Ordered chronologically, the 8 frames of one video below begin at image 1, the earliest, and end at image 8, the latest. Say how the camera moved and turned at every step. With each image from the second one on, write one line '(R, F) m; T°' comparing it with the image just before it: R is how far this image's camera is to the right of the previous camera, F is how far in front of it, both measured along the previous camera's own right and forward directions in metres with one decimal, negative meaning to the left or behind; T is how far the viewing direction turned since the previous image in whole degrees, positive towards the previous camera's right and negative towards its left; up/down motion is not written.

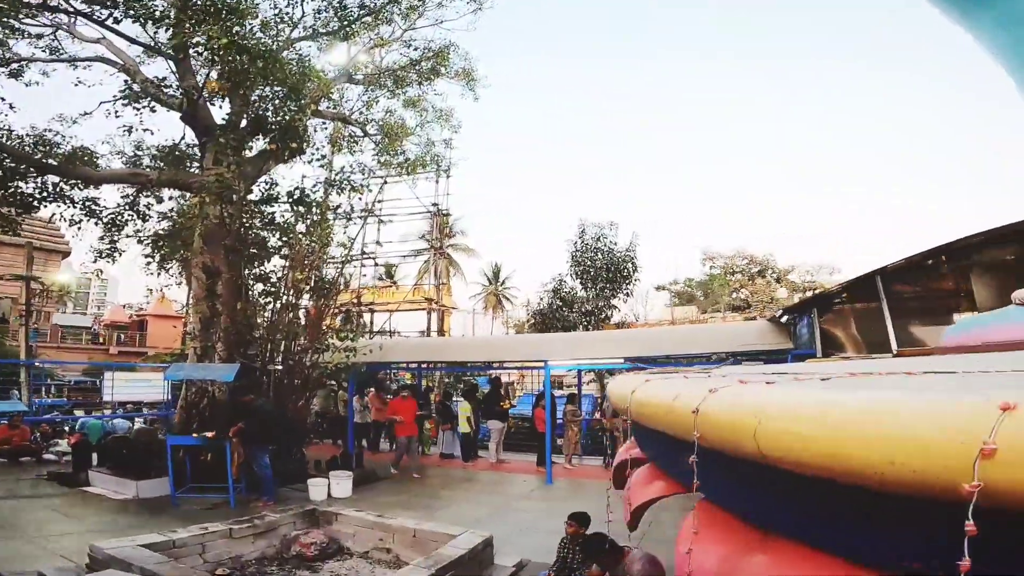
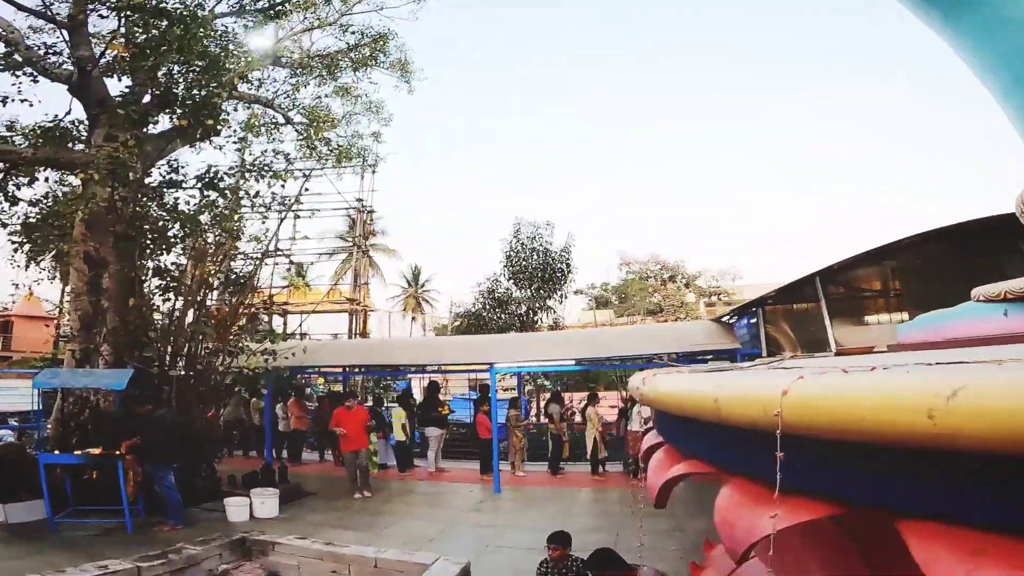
(-0.5, +0.6) m; +9°
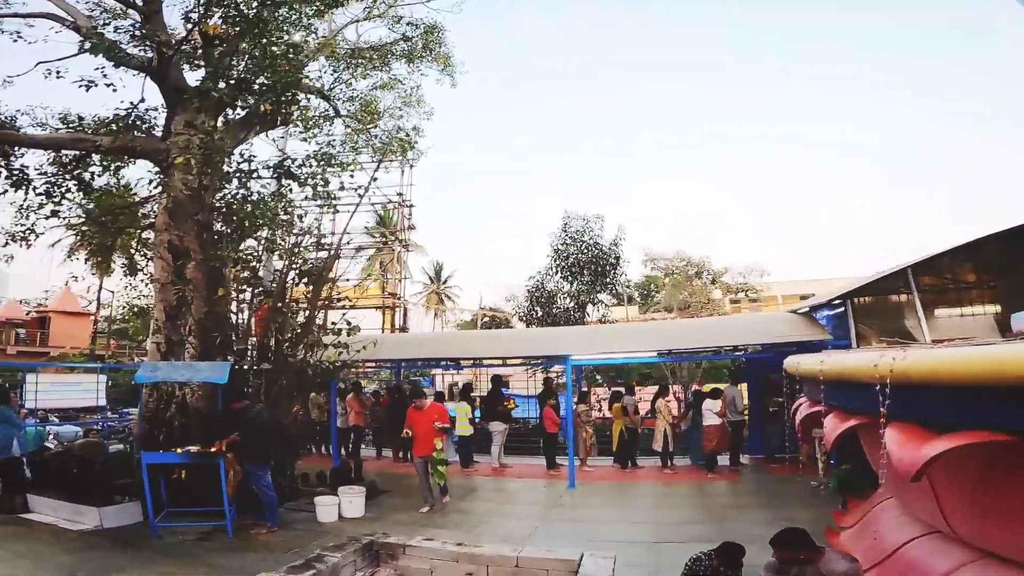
(-1.1, +0.3) m; -1°
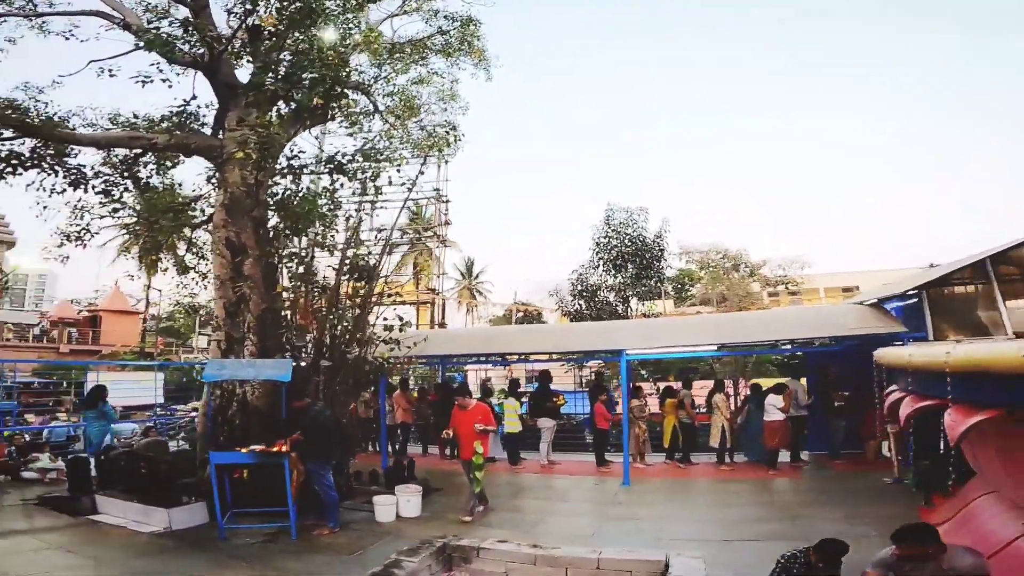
(-0.4, +0.2) m; -3°
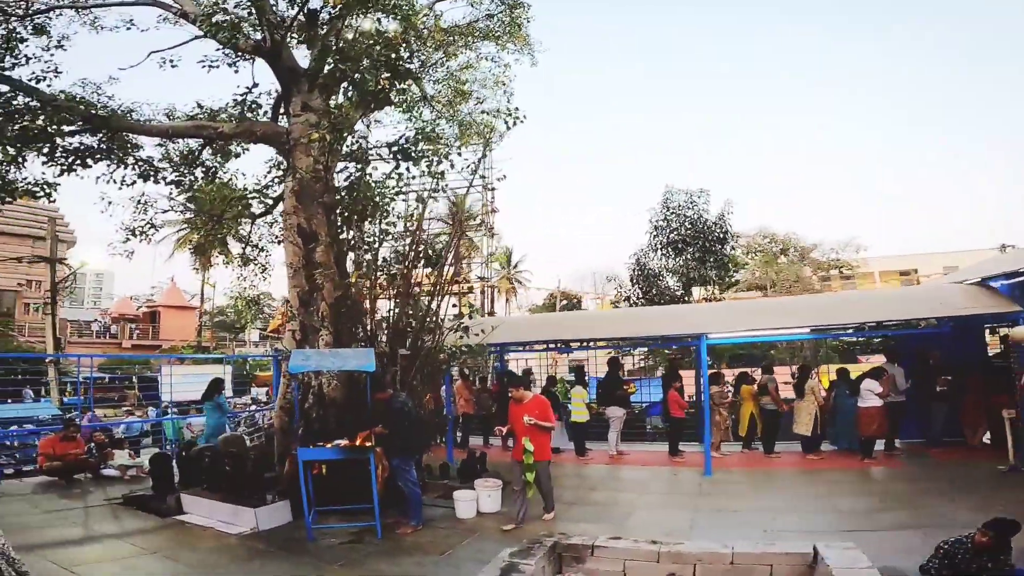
(-0.6, +0.4) m; -4°
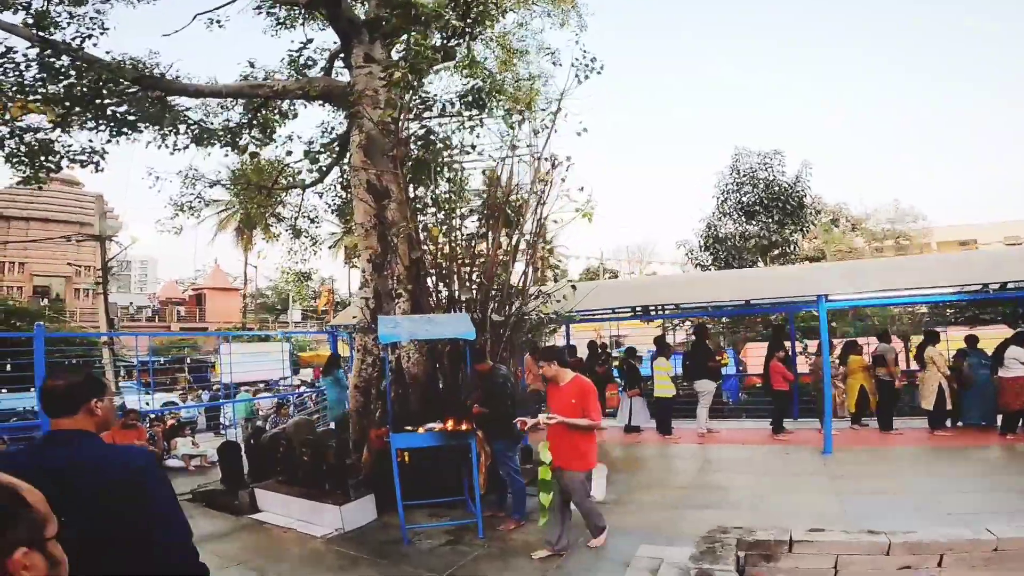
(-0.8, +0.9) m; -3°
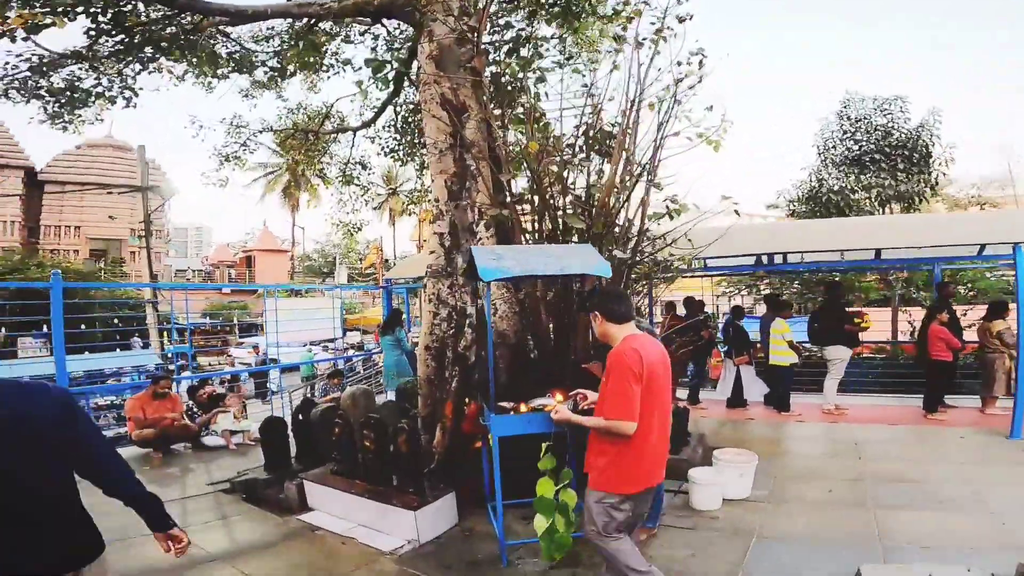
(-0.6, +1.5) m; -4°
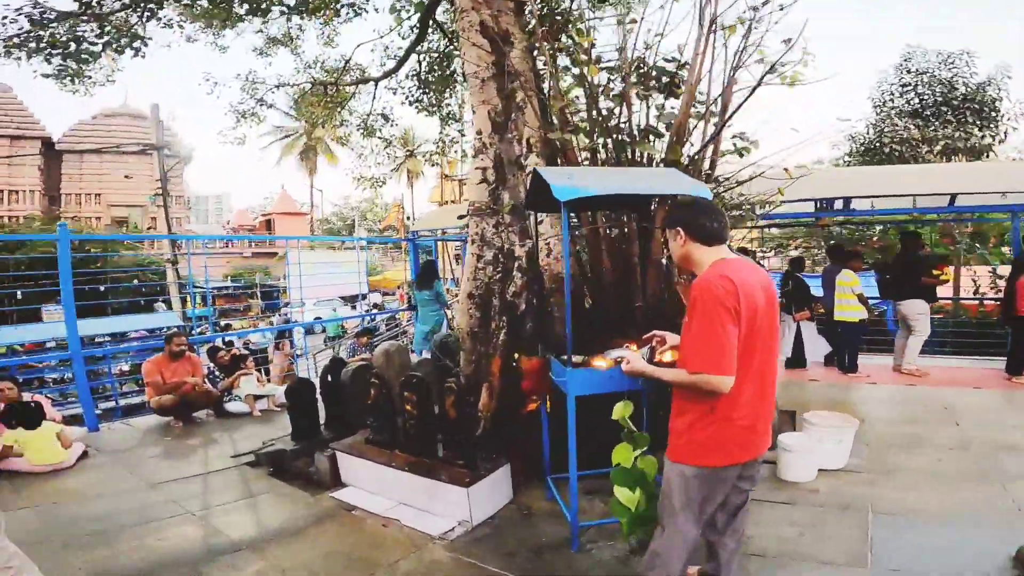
(-0.3, +0.6) m; -2°
